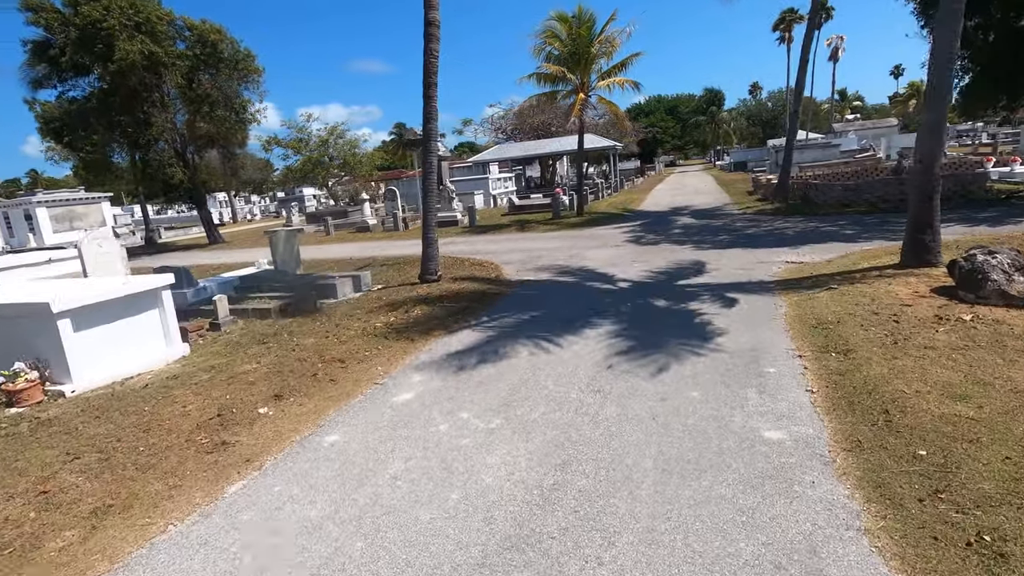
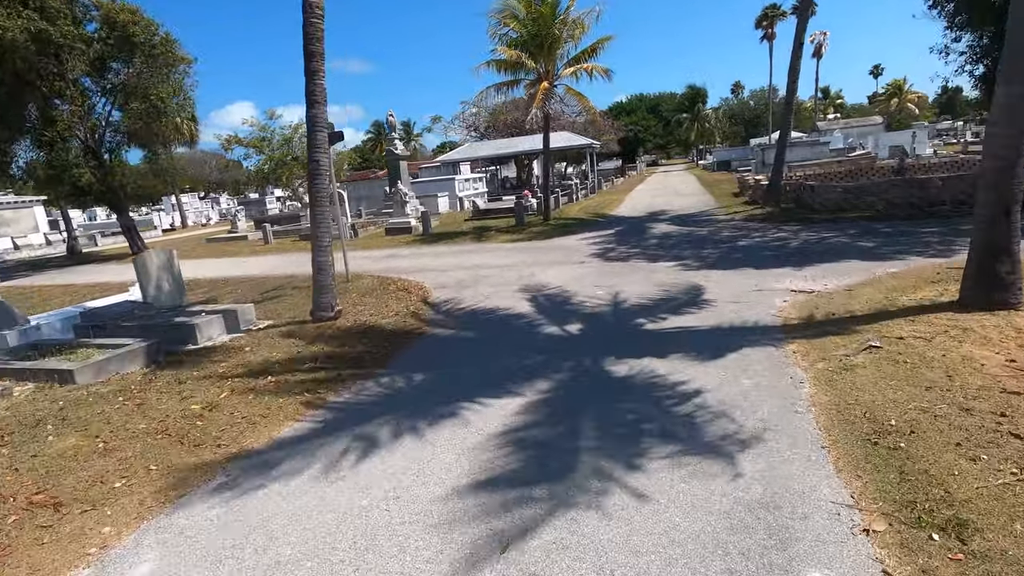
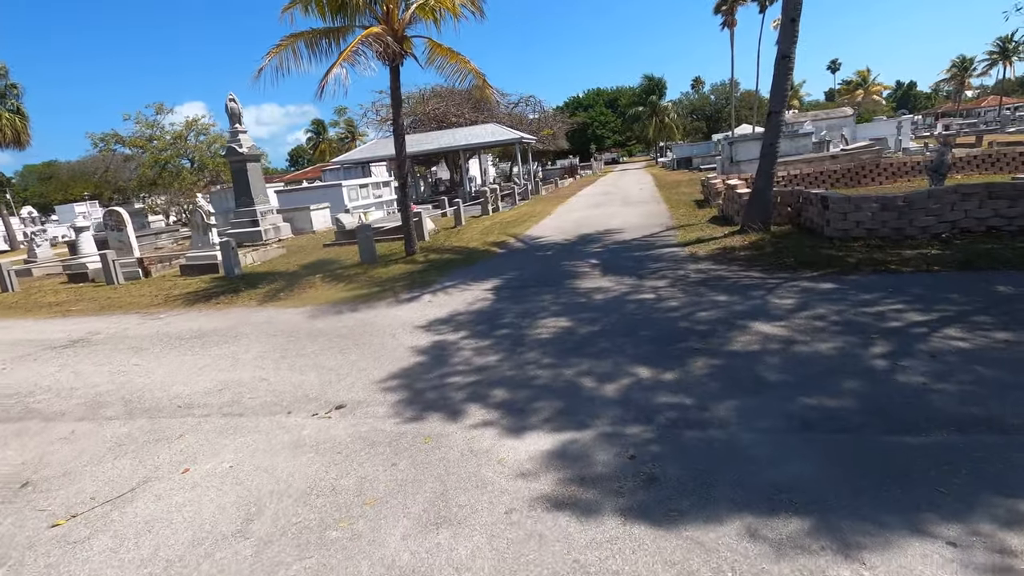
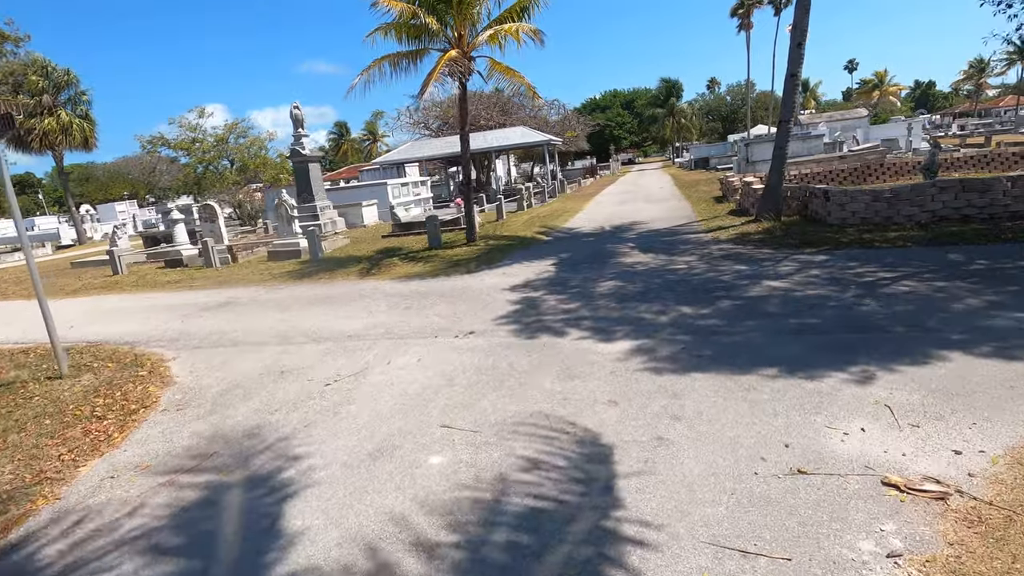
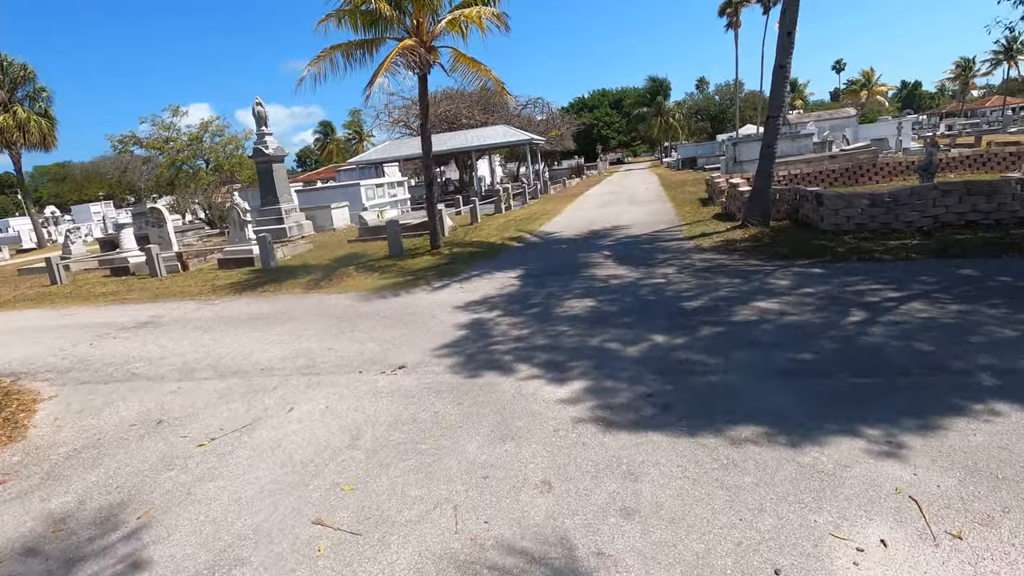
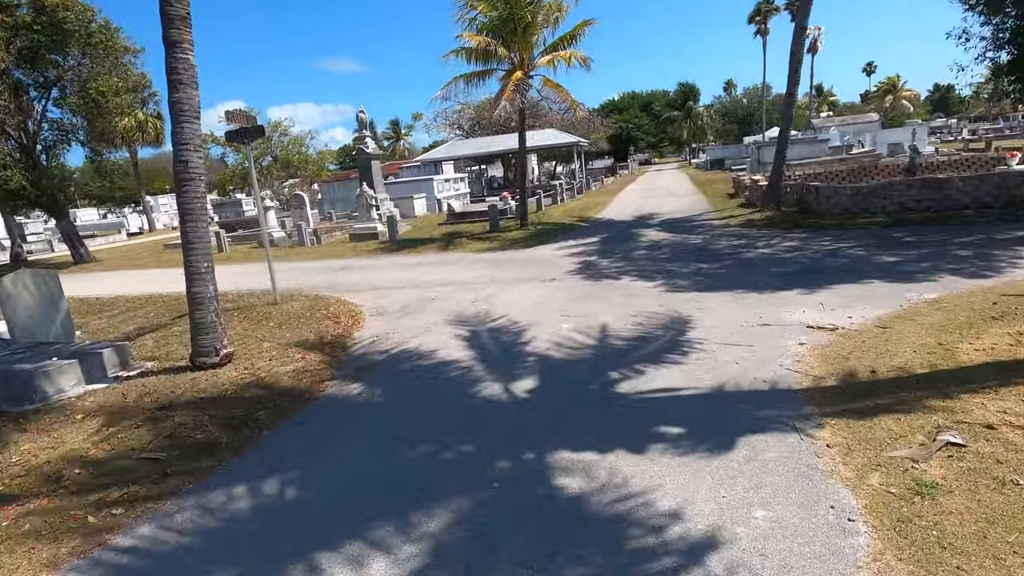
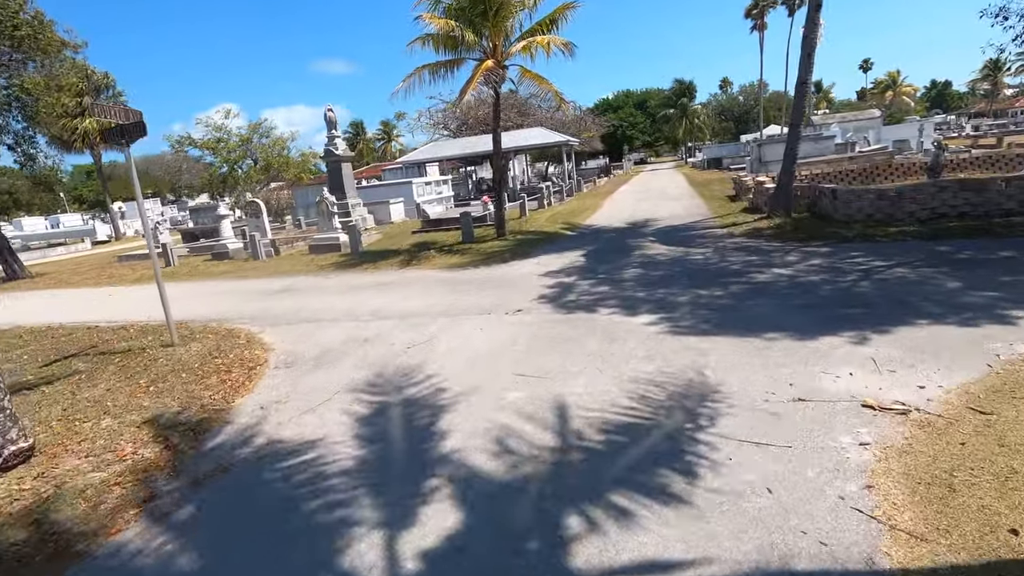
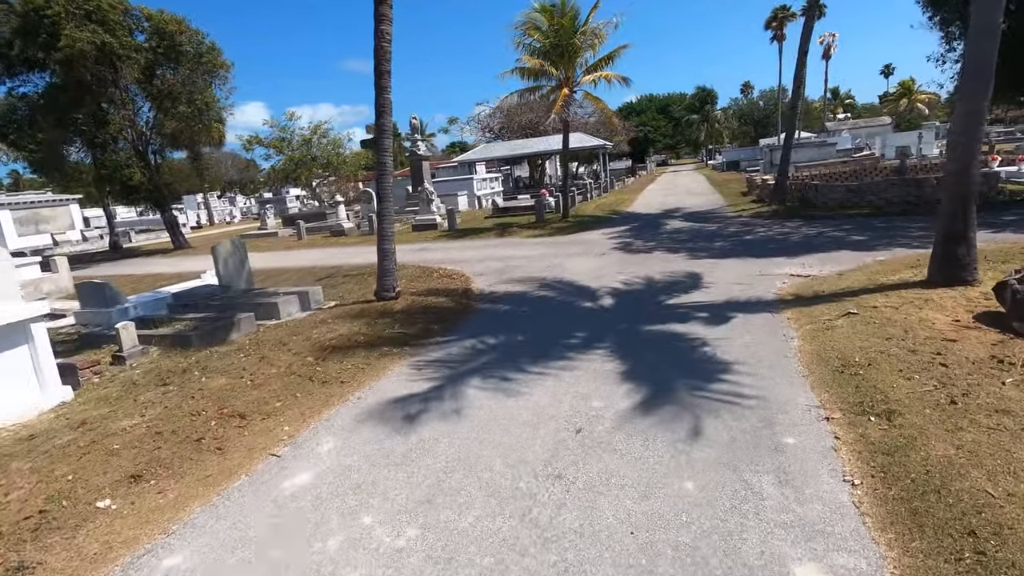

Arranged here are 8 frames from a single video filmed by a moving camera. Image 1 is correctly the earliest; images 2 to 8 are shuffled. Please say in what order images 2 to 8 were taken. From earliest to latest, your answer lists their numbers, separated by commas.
8, 2, 6, 7, 4, 5, 3
